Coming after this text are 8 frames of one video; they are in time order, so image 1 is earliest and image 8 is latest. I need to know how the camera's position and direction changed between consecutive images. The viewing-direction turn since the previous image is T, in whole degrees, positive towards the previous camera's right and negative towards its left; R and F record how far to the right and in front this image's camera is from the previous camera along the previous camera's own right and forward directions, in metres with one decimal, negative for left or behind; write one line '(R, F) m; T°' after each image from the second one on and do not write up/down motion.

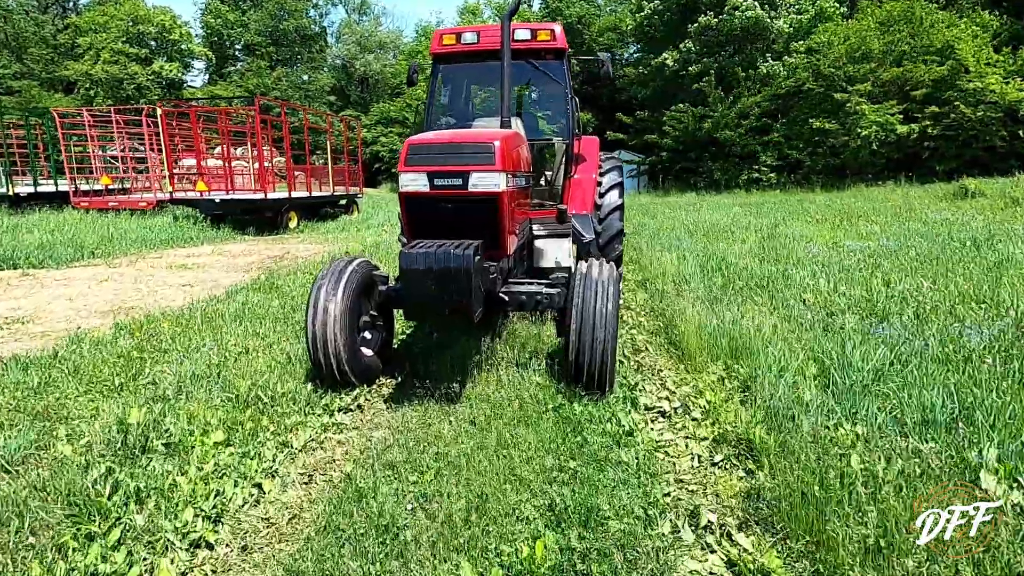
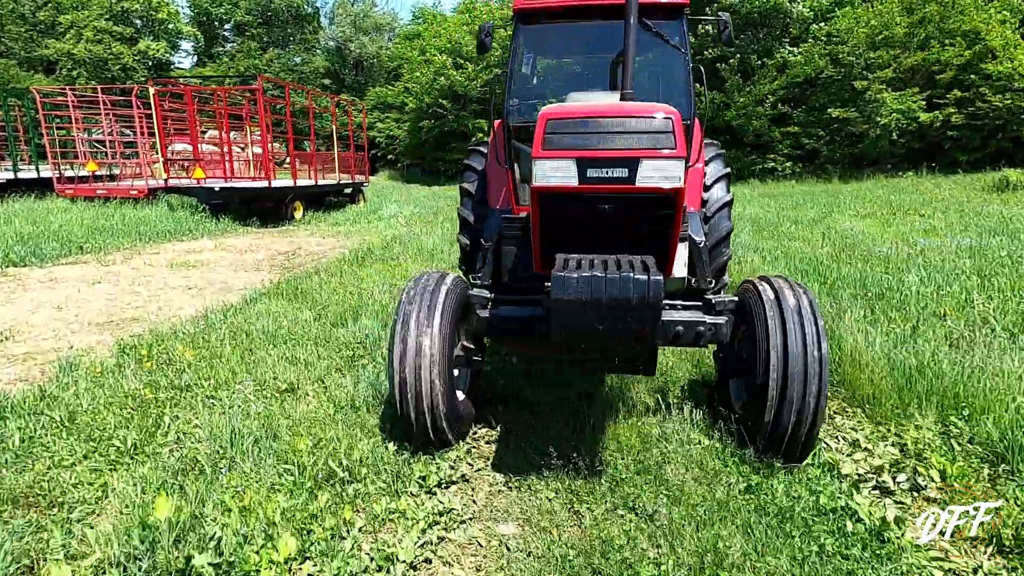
(-0.7, +0.9) m; +1°
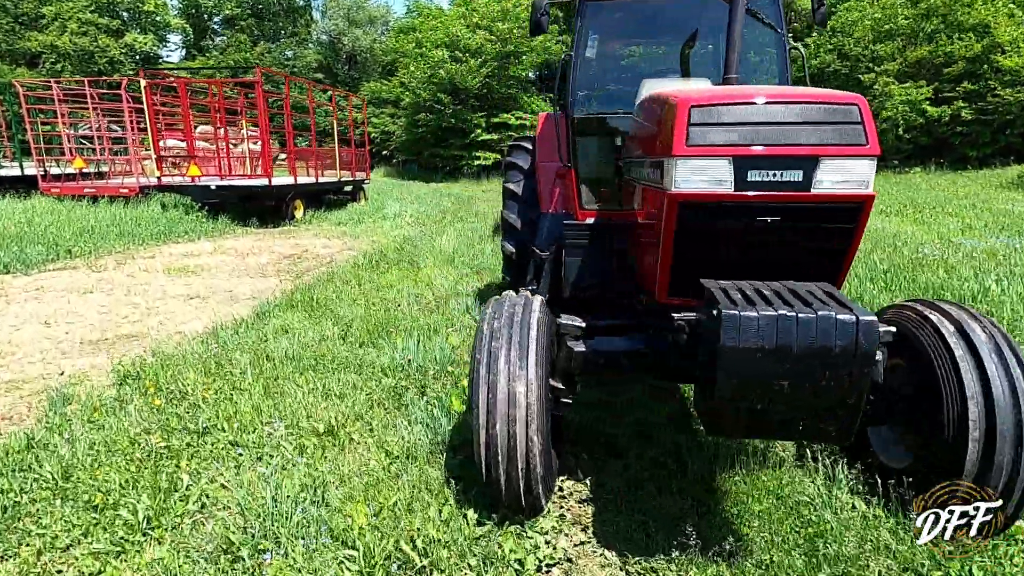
(-0.4, +0.5) m; +1°
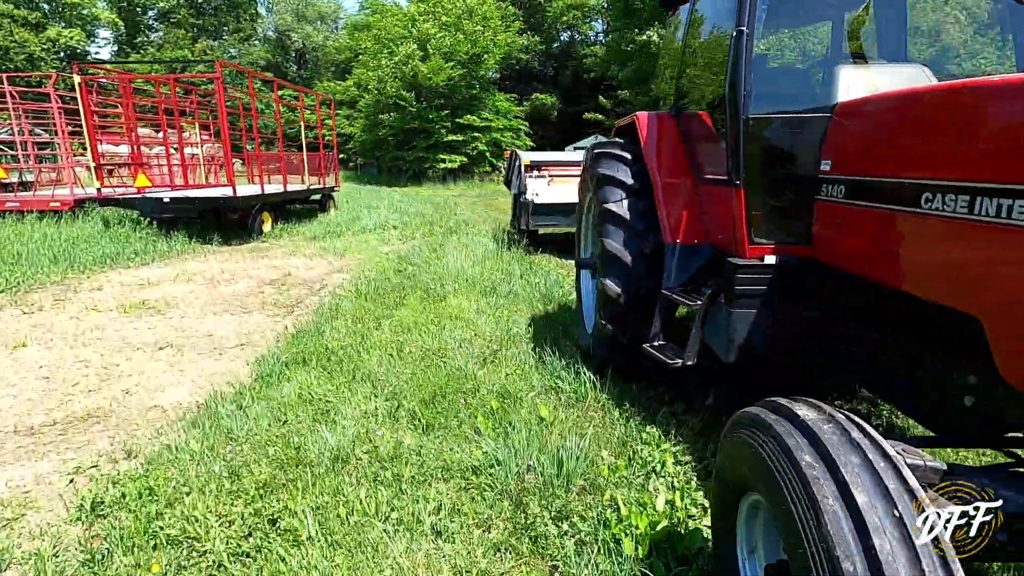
(-0.8, +1.0) m; +5°
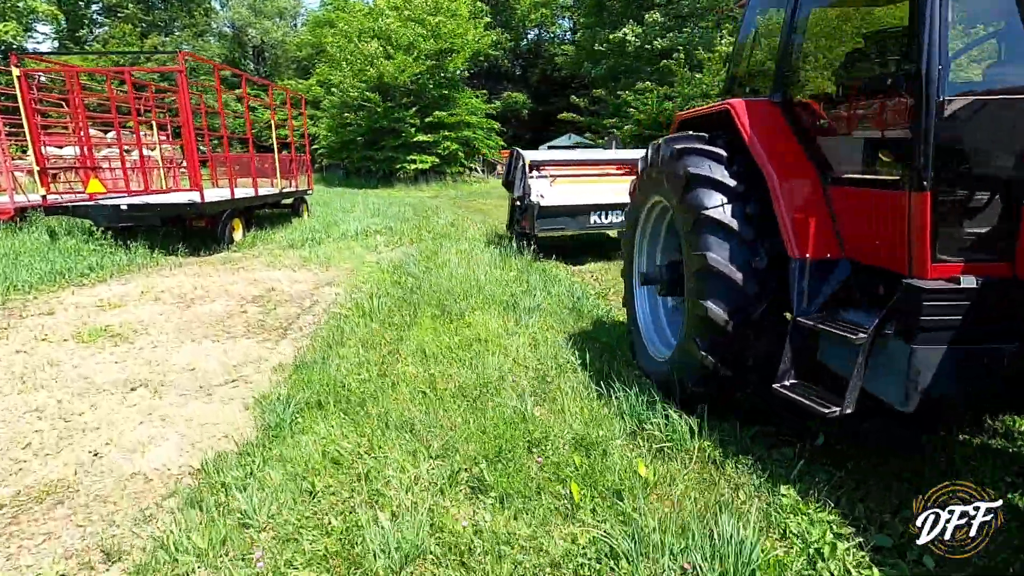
(-0.5, +0.6) m; +4°
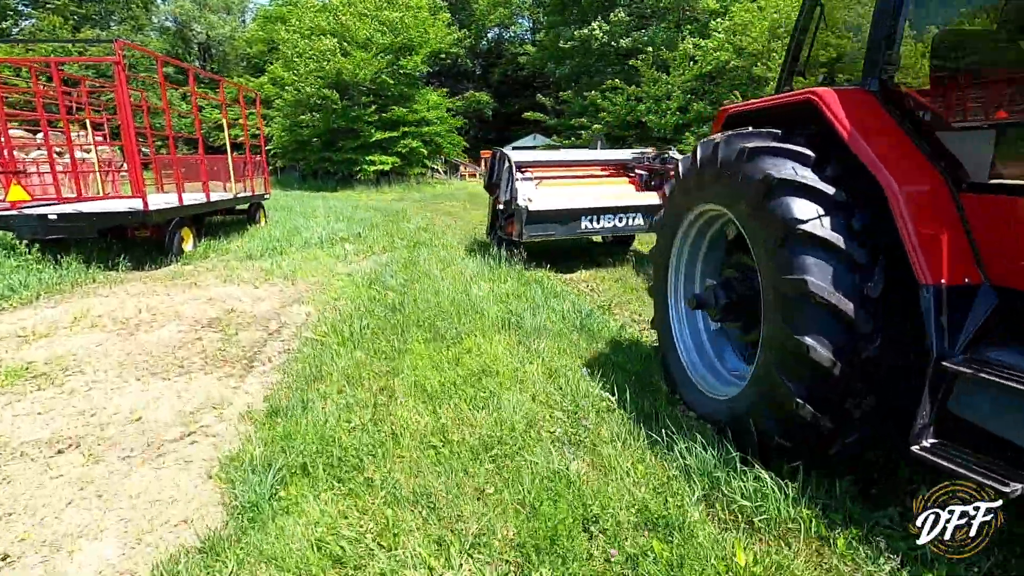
(-0.3, +0.6) m; +4°
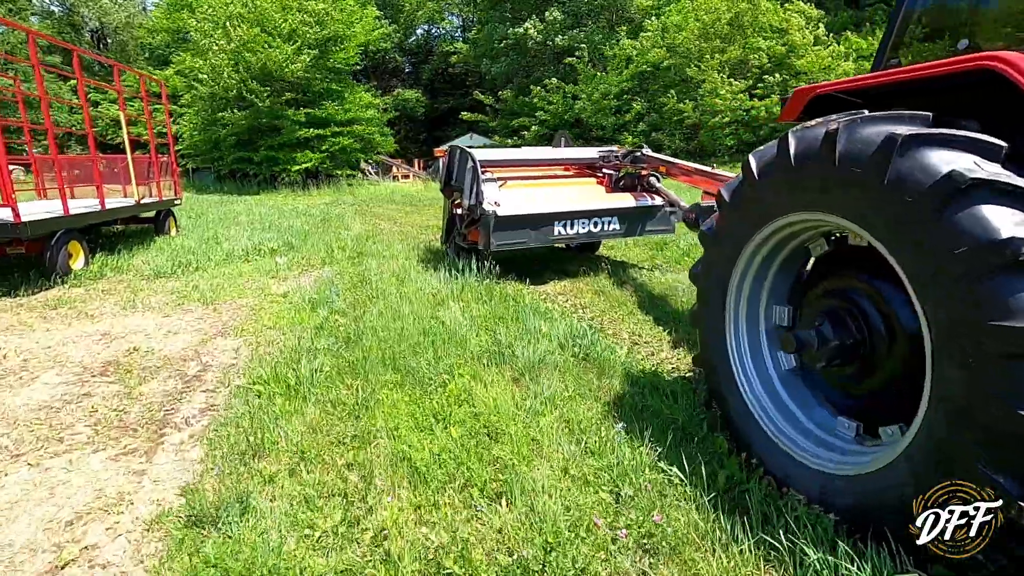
(-0.3, +0.8) m; +7°
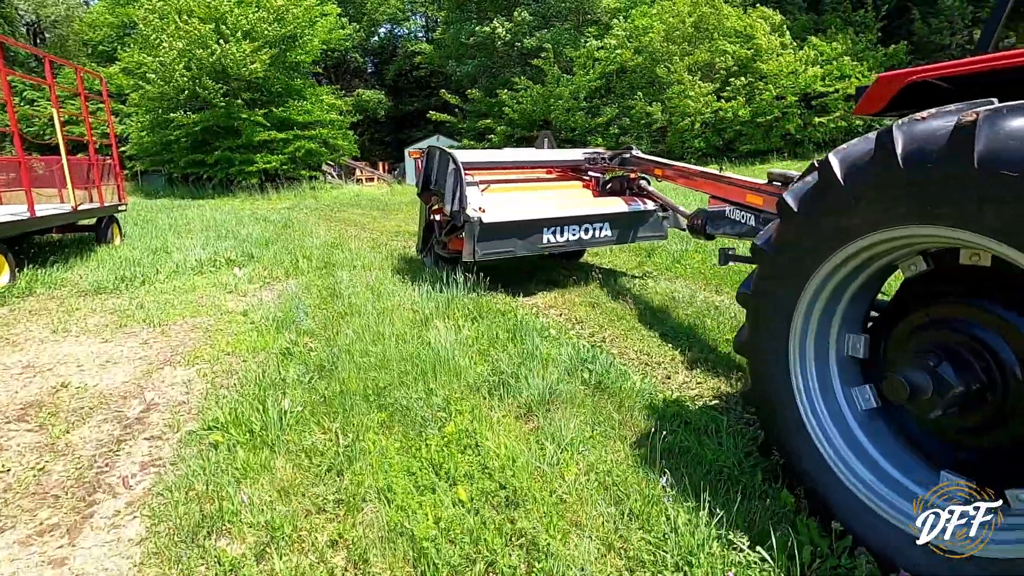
(-0.2, +0.5) m; +3°
